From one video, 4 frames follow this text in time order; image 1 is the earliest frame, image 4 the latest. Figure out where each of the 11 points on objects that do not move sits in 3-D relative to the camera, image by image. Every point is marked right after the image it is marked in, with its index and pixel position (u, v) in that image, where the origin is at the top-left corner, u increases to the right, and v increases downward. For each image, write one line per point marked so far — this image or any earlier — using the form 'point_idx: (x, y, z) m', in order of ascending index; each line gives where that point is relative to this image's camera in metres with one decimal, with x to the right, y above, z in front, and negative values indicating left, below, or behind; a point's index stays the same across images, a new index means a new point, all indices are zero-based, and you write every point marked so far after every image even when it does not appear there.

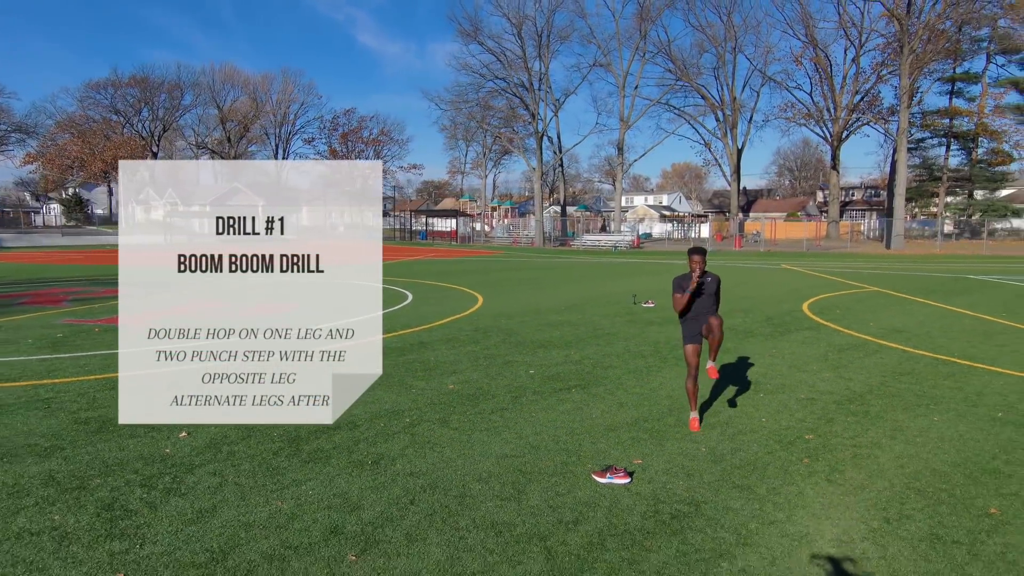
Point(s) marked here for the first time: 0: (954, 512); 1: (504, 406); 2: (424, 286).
0: (+2.8, -1.4, +4.0) m
1: (-0.1, -1.2, +6.4) m
2: (-2.5, 0.0, +18.2) m
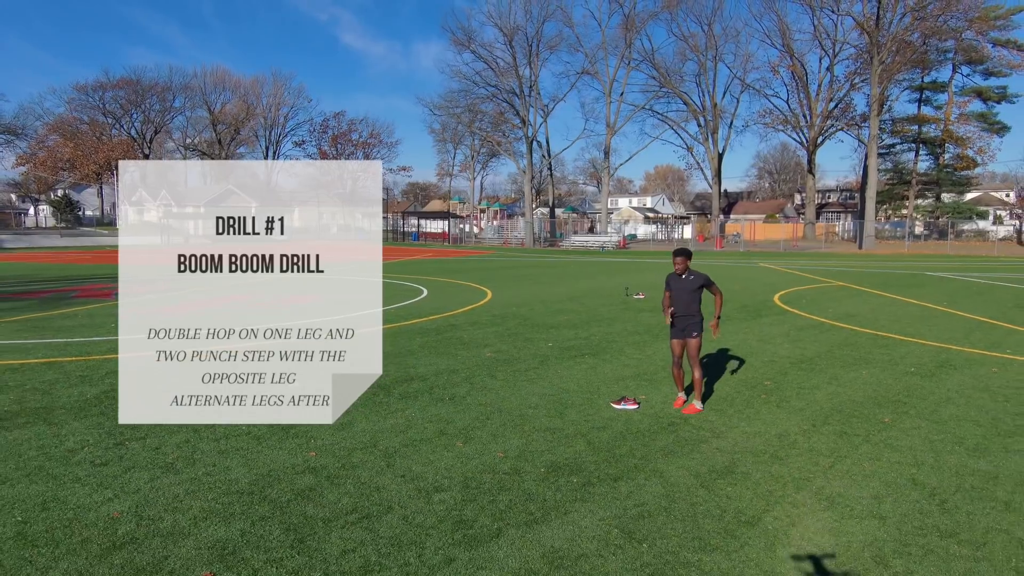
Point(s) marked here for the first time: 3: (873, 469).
0: (+3.2, -1.2, +5.9) m
1: (+0.3, -1.0, +8.2) m
2: (-2.4, +0.2, +20.0) m
3: (+2.7, -1.3, +4.7) m
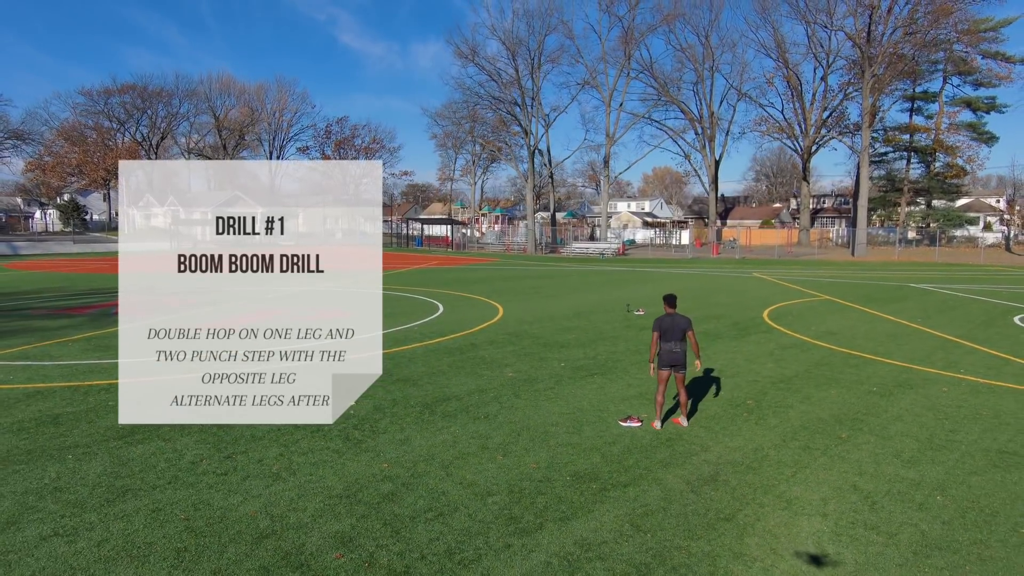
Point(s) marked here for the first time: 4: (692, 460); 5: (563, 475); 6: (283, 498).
0: (+3.5, -1.7, +7.2) m
1: (+0.6, -1.5, +9.6) m
2: (-2.2, -0.3, +21.3) m
3: (+3.0, -1.8, +6.1) m
4: (+1.8, -1.7, +6.5) m
5: (+0.5, -1.8, +6.2) m
6: (-2.0, -1.8, +5.6) m
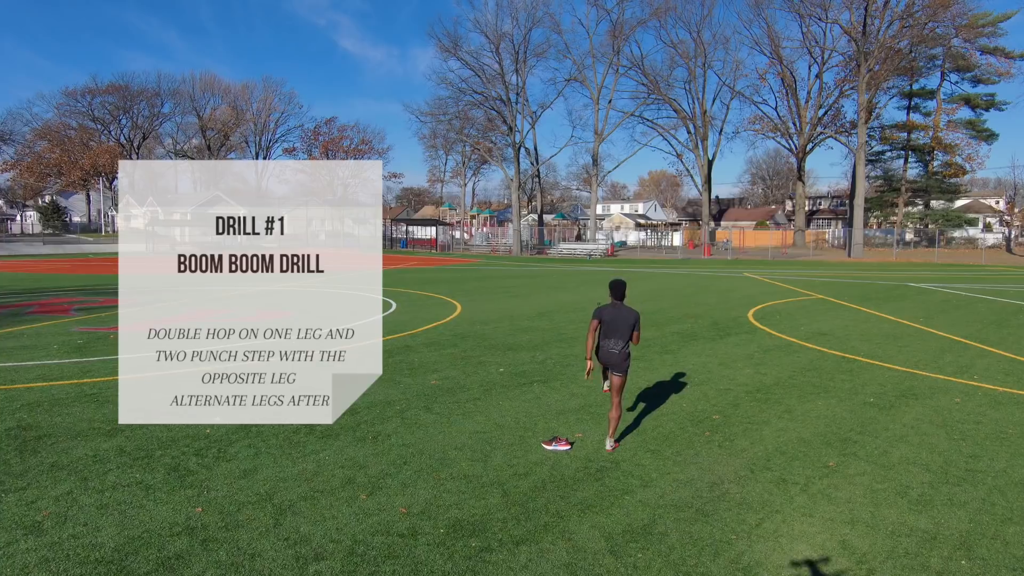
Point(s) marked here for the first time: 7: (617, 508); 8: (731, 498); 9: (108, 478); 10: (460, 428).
0: (+2.5, -1.5, +5.5) m
1: (-0.4, -1.3, +7.8) m
2: (-3.2, -0.2, +19.6) m
3: (+2.0, -1.6, +4.4) m
4: (+0.8, -1.6, +4.8) m
5: (-0.5, -1.6, +4.4) m
6: (-3.0, -1.7, +3.9) m
7: (+0.8, -1.6, +4.7) m
8: (+1.7, -1.6, +4.9) m
9: (-3.3, -1.5, +5.2) m
10: (-0.5, -1.4, +6.6) m
